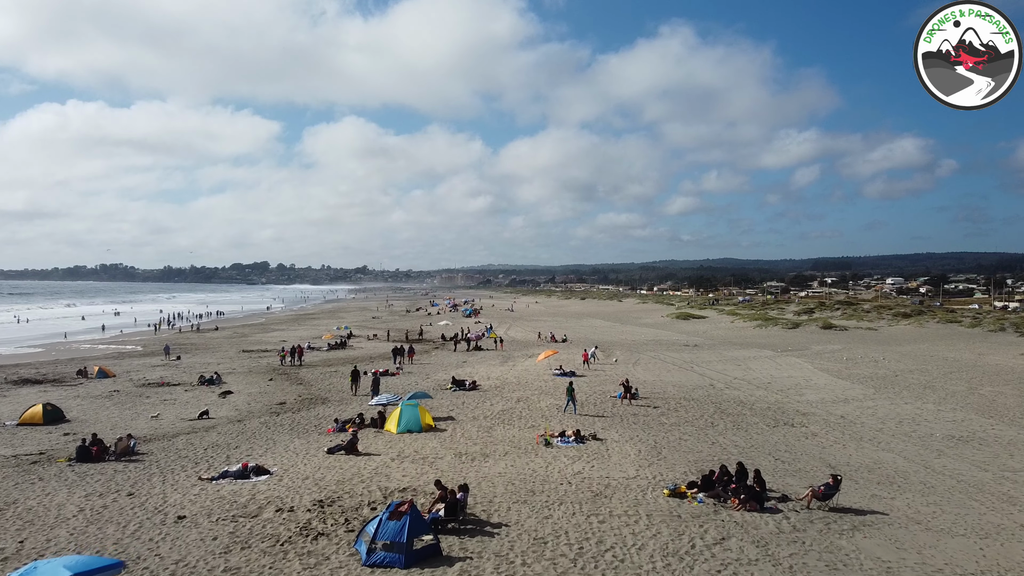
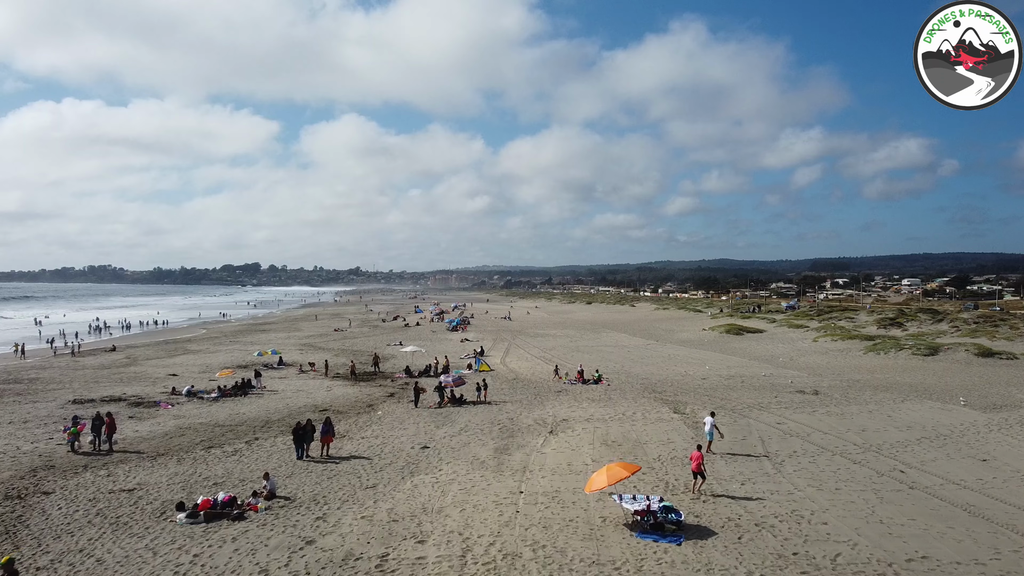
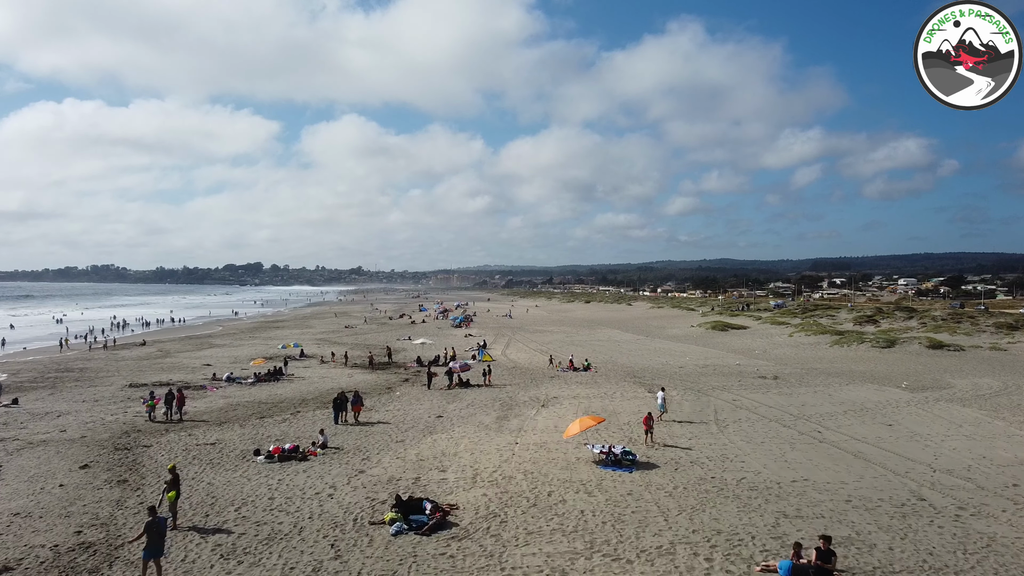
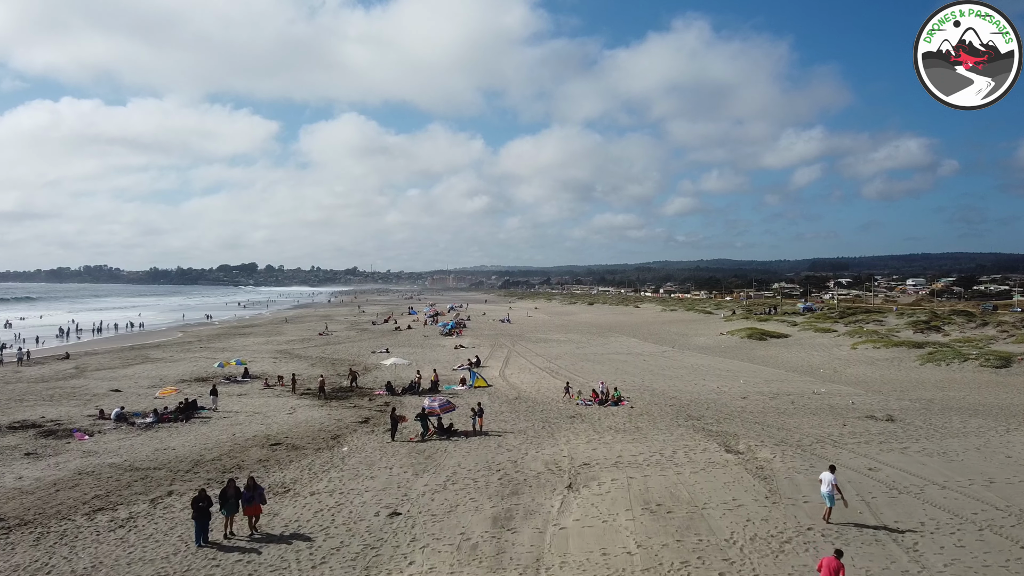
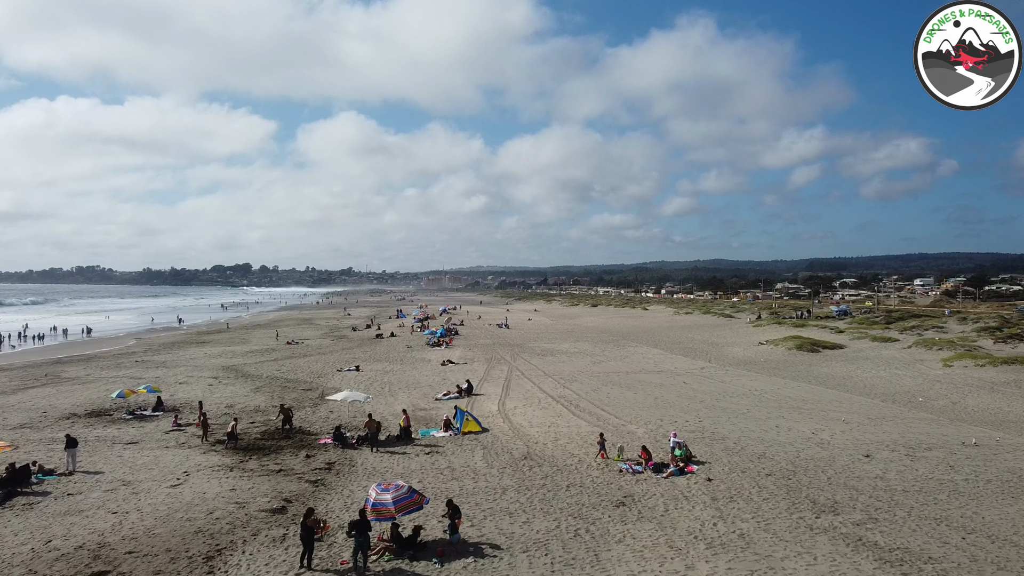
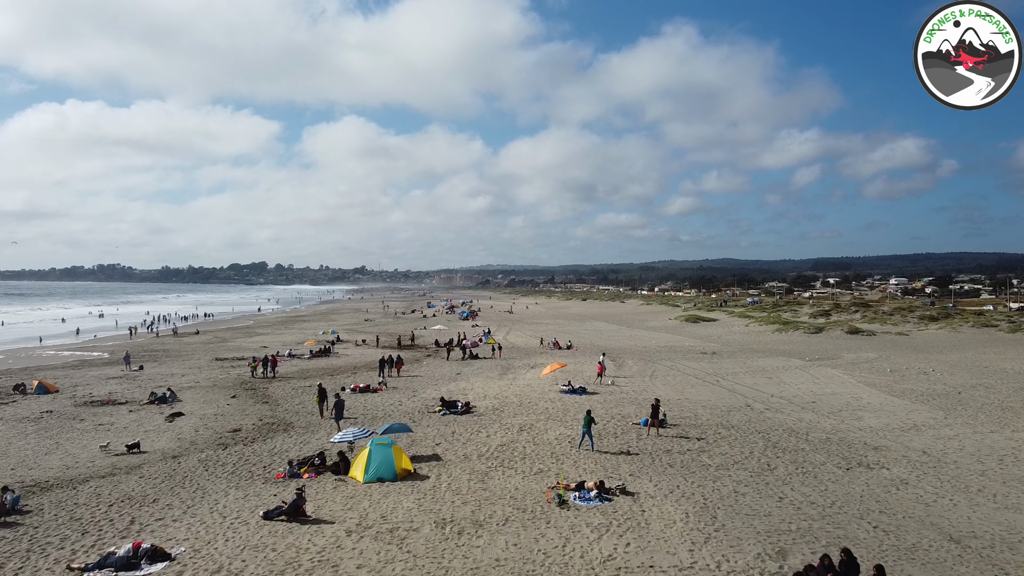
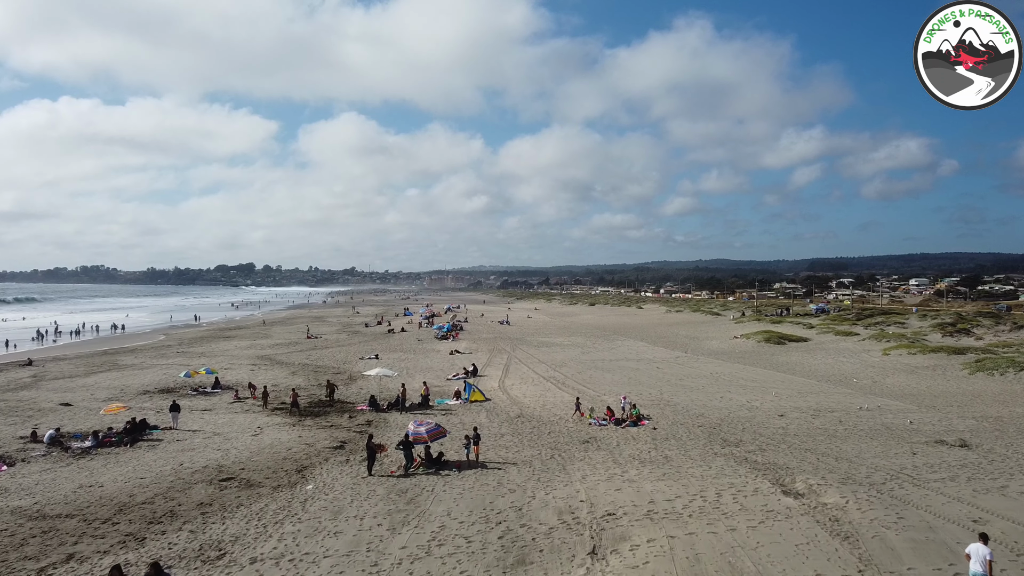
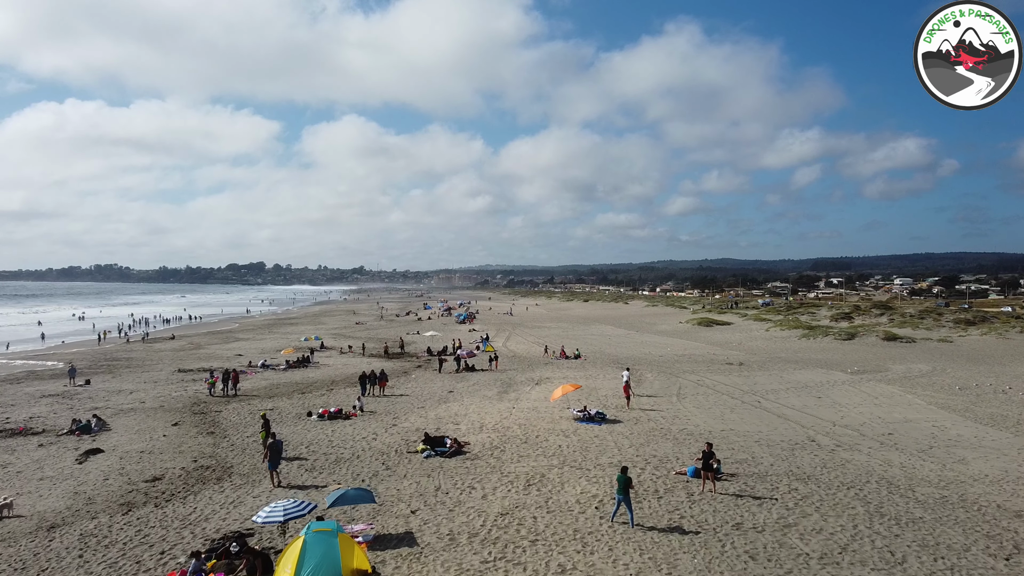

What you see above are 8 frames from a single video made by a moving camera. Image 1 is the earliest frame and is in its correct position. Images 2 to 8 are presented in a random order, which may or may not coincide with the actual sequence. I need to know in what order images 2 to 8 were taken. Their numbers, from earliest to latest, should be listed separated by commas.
6, 8, 3, 2, 4, 7, 5
